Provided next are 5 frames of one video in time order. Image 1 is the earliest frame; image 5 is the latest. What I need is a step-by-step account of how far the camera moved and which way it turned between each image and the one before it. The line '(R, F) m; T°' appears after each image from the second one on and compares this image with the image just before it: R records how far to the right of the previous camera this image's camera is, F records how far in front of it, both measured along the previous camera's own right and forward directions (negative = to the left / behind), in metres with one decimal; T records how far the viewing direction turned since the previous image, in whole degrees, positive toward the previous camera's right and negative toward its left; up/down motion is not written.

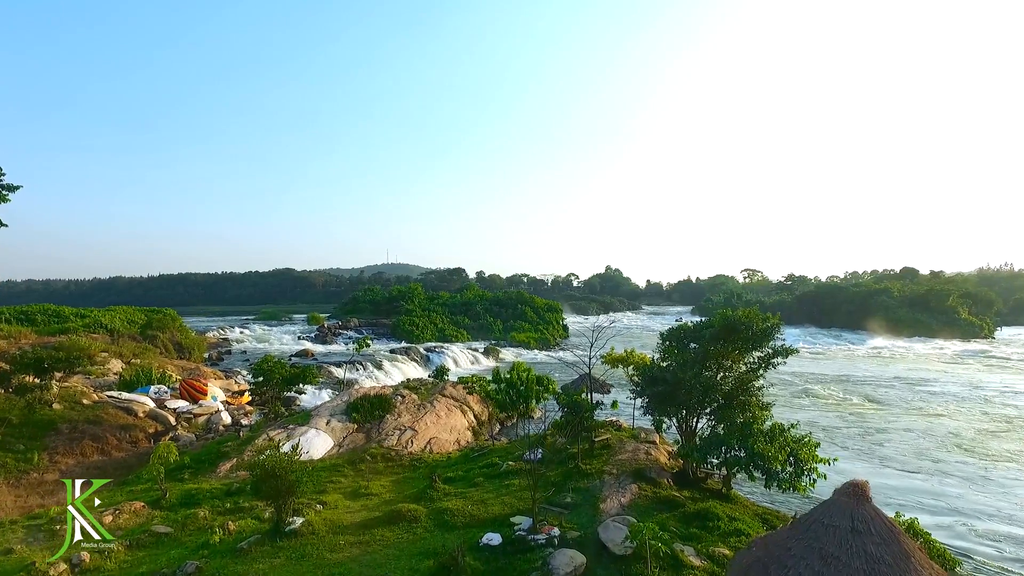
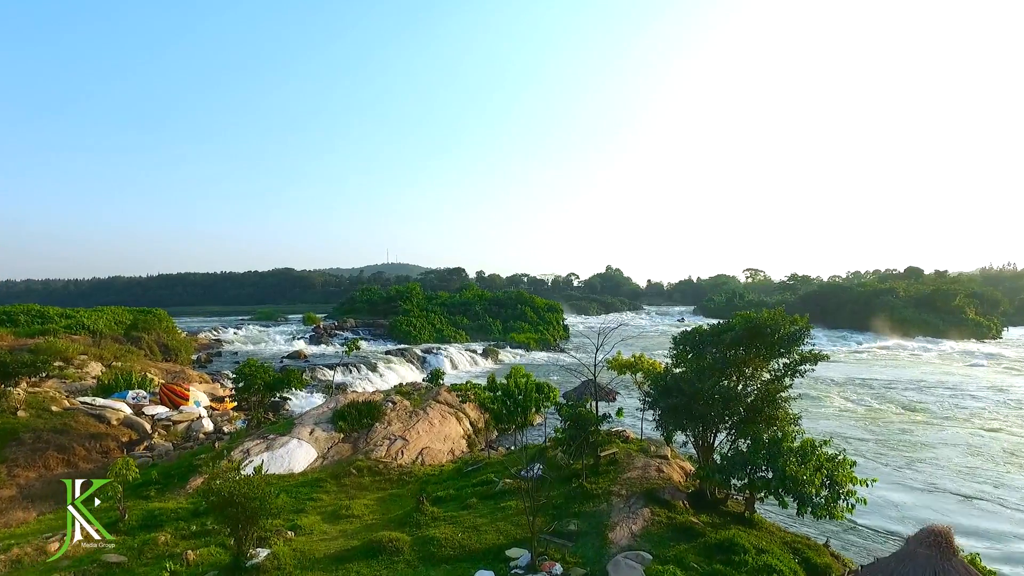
(+0.1, +1.1) m; 0°
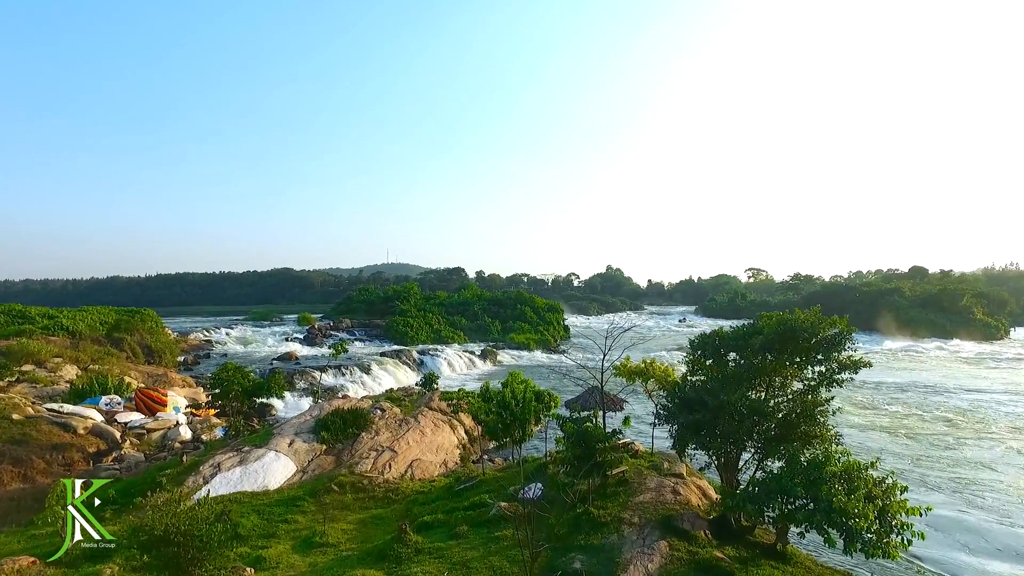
(+0.1, +1.1) m; 0°
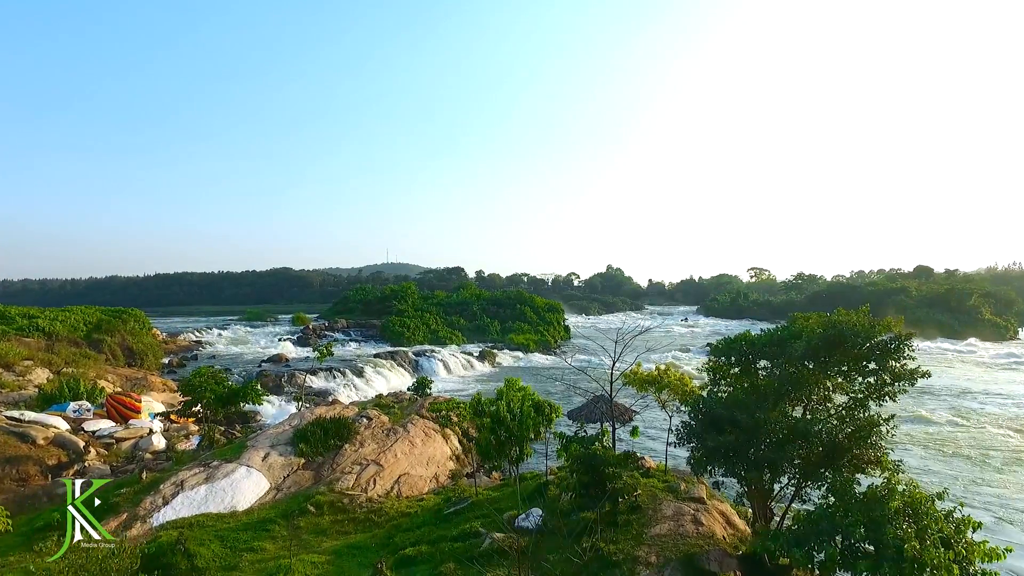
(+0.1, +1.2) m; 0°
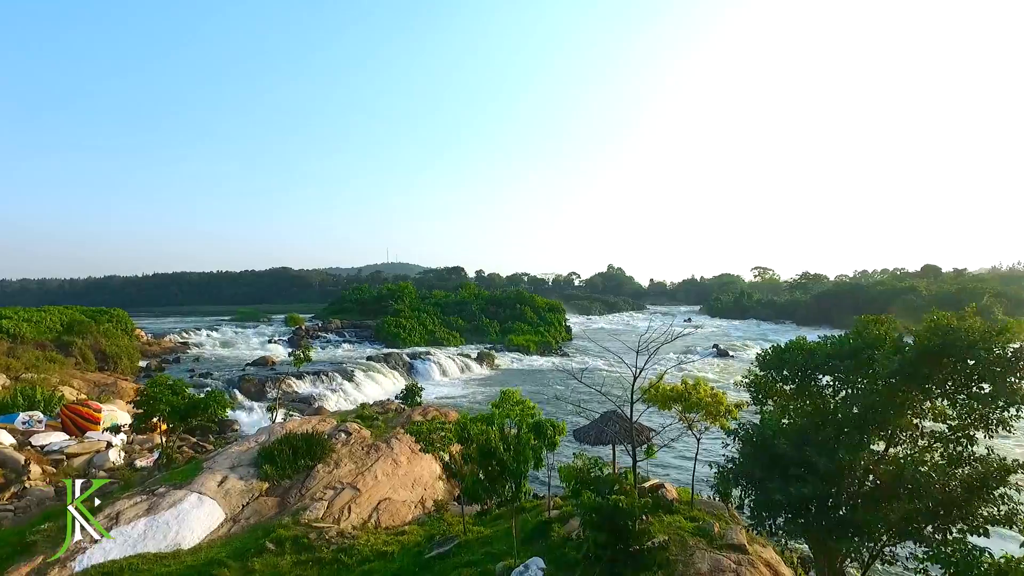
(+0.1, +1.6) m; 0°
